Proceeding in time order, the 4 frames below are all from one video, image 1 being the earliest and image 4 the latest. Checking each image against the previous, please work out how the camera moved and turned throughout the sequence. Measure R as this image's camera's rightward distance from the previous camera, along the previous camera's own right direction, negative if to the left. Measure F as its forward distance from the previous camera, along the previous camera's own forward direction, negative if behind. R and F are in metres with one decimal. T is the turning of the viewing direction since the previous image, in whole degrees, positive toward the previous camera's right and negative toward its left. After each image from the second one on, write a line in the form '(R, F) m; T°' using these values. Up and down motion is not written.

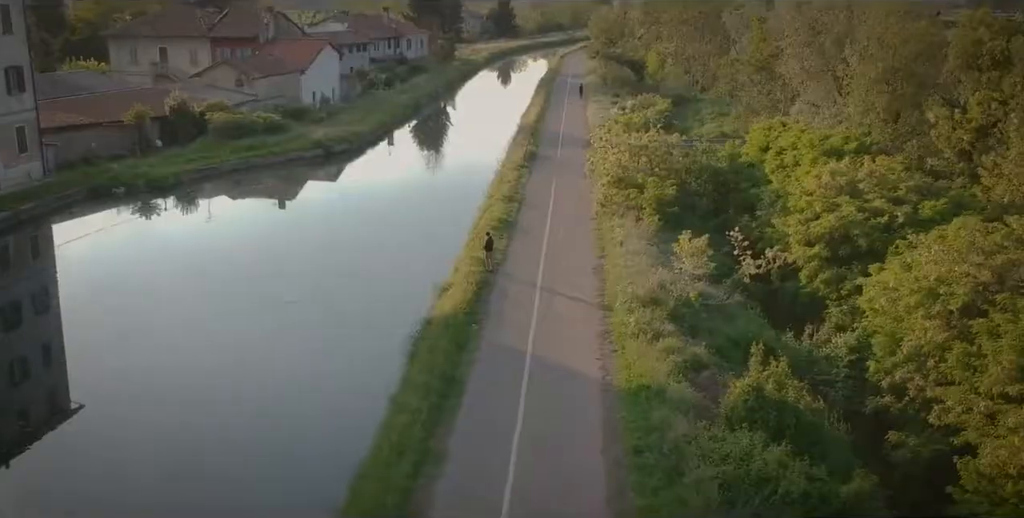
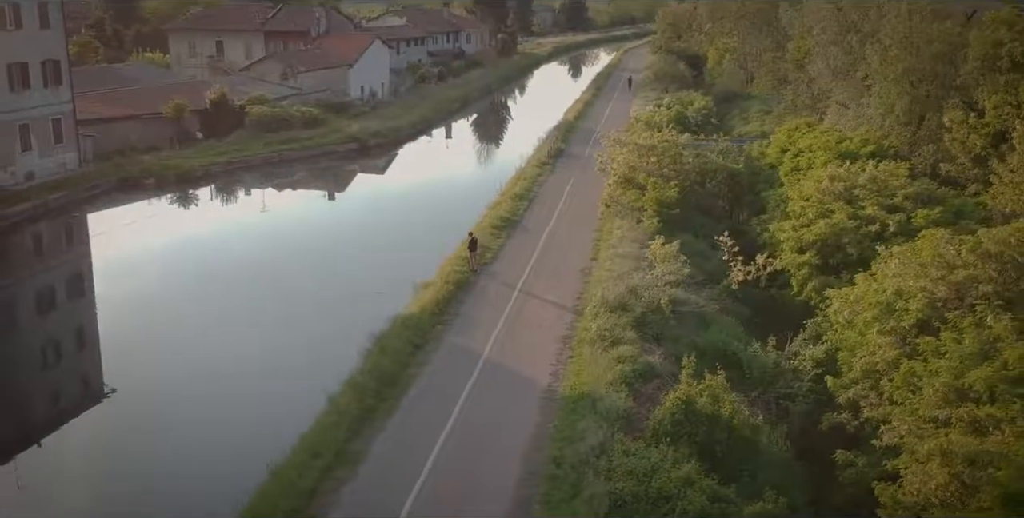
(+1.4, +0.2) m; -4°
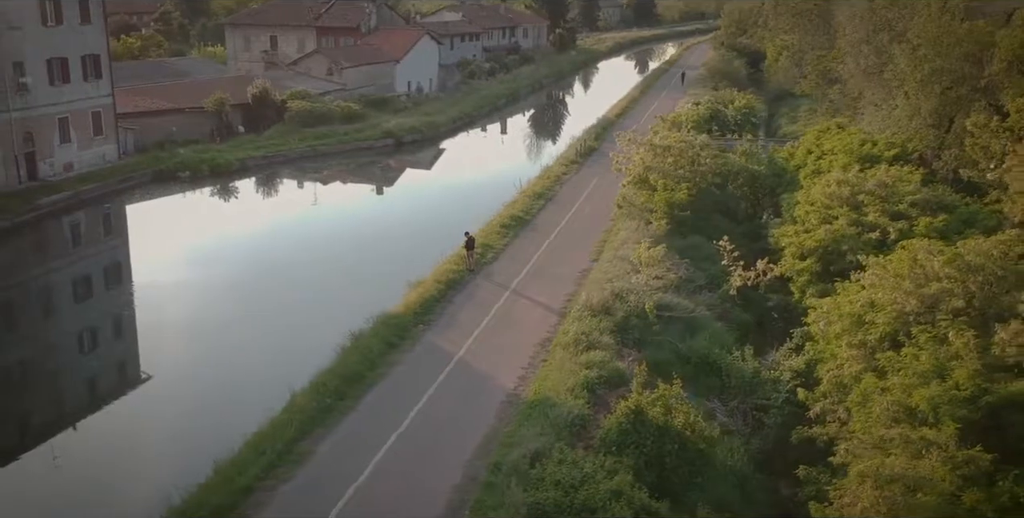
(+1.1, +0.1) m; -4°
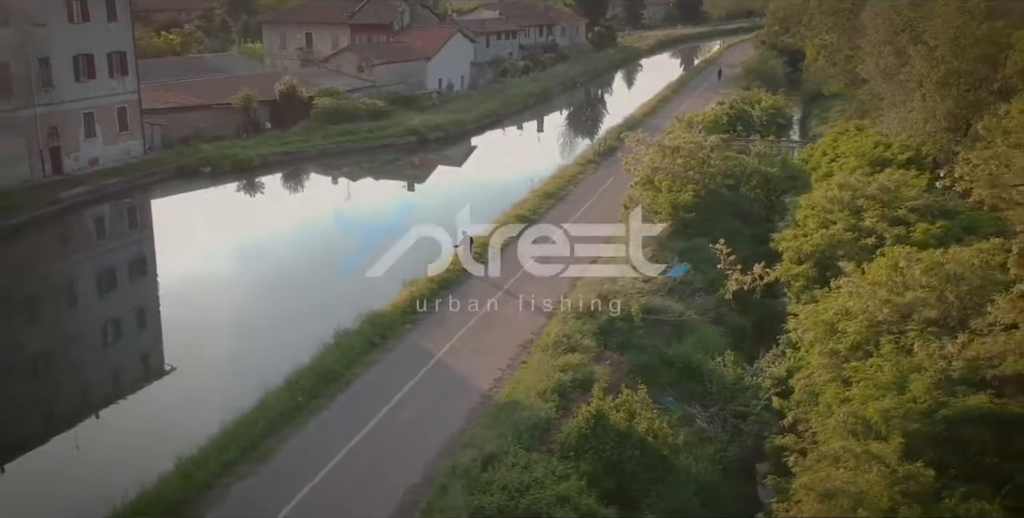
(+0.7, 0.0) m; -3°
